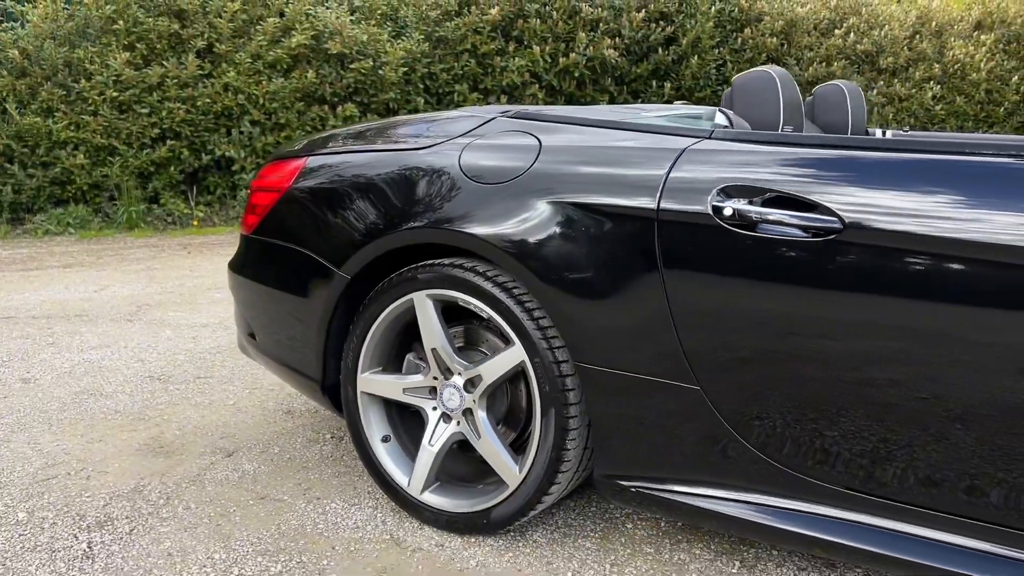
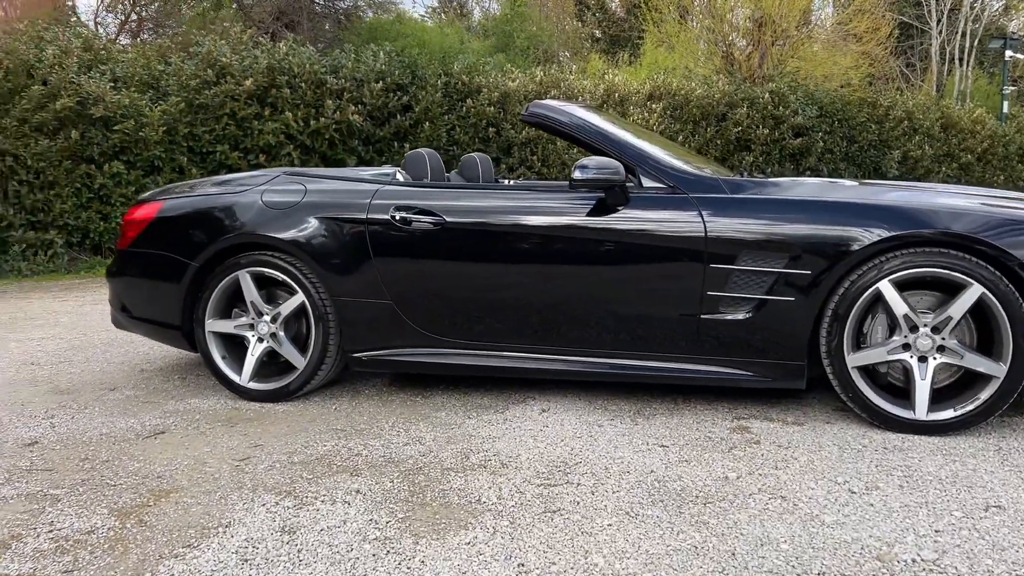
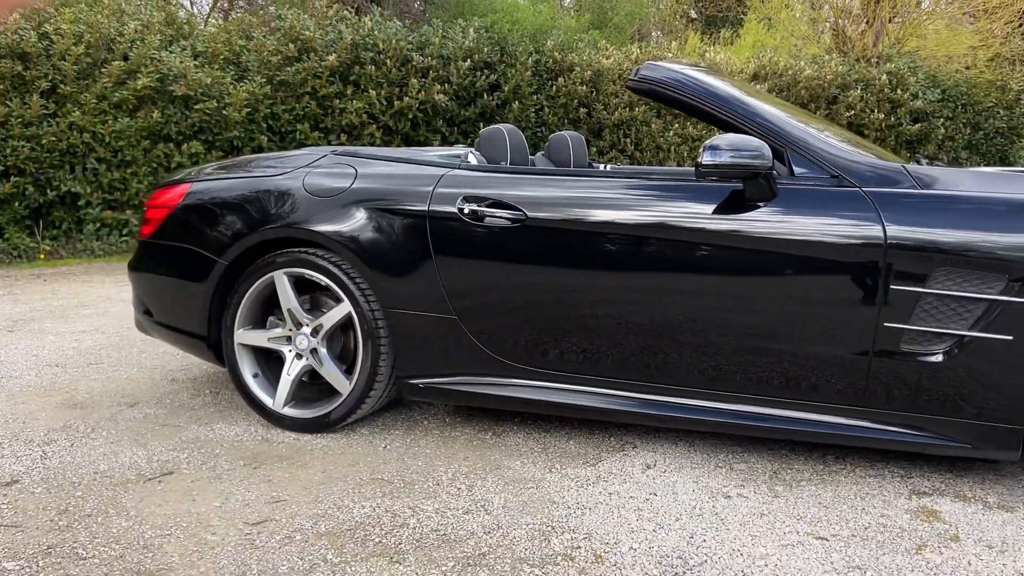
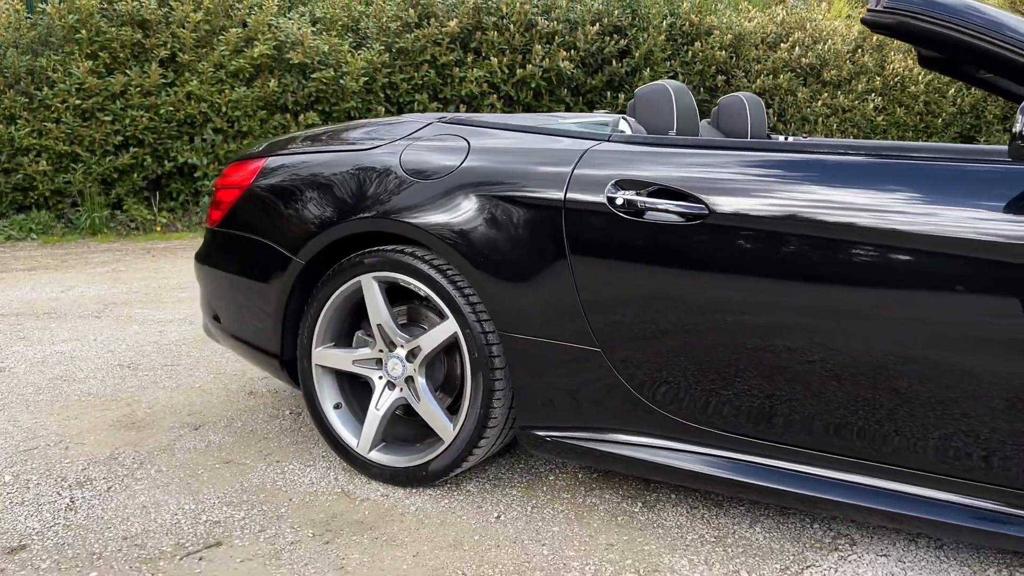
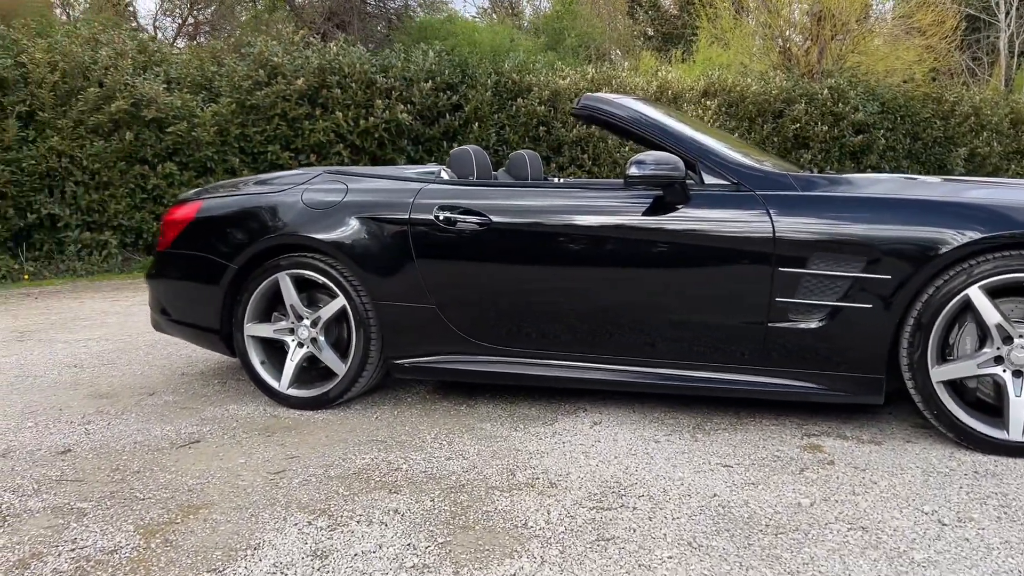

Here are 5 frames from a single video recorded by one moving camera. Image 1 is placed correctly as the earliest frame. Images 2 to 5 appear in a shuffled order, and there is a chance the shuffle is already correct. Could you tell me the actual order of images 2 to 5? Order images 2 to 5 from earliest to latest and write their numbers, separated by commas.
4, 3, 2, 5
